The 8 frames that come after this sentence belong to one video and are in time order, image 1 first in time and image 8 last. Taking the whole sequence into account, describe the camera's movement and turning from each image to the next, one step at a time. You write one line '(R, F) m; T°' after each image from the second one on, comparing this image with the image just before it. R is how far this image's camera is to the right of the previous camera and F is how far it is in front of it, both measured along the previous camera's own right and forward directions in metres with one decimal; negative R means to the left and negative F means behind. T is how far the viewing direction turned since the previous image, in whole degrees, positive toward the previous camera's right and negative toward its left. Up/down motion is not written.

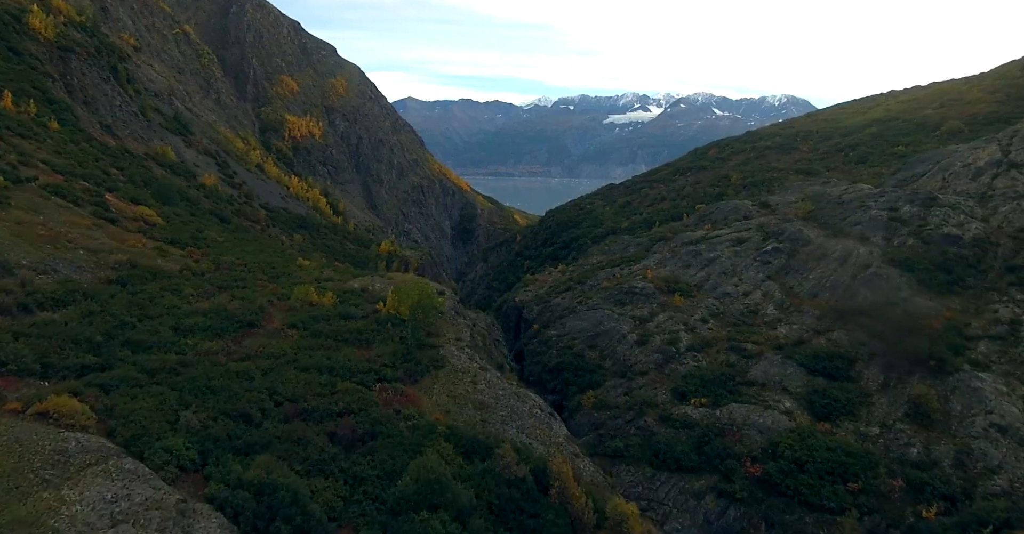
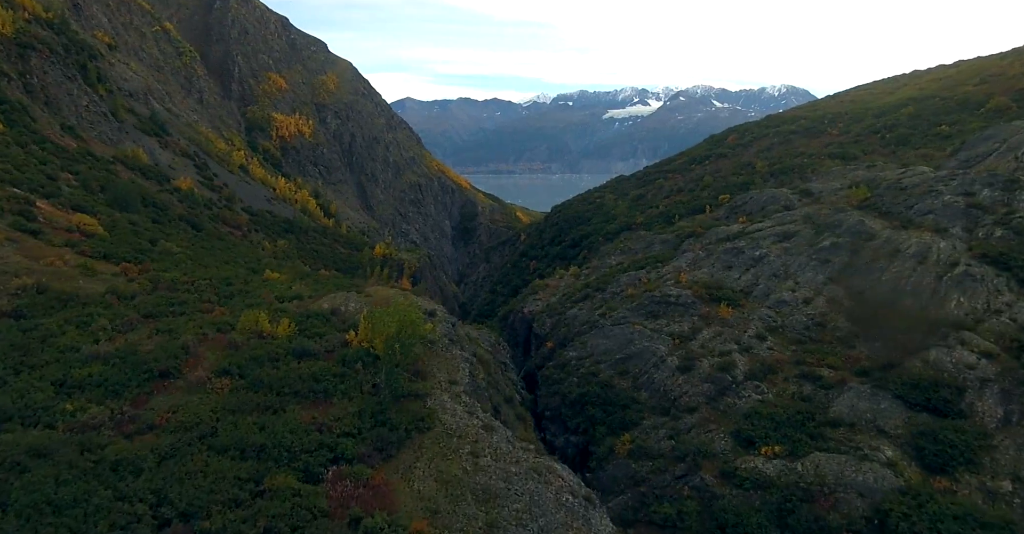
(-0.3, +7.6) m; 0°
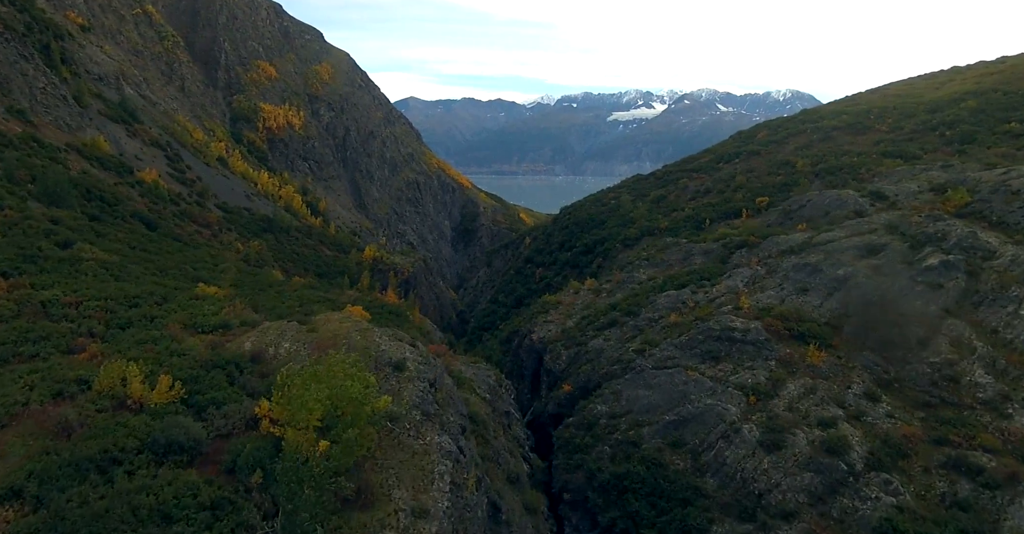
(-0.3, +9.3) m; 0°
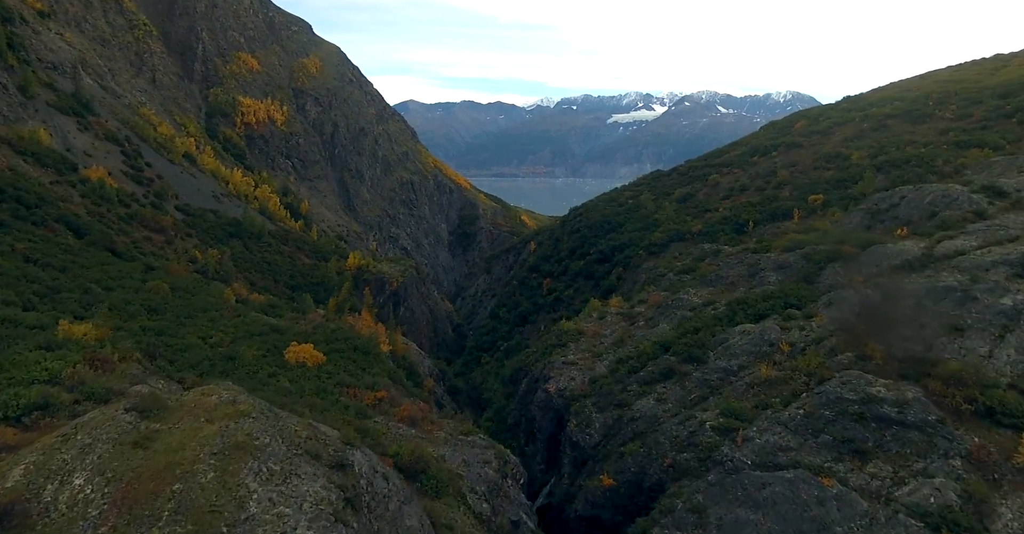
(-0.3, +9.8) m; 0°
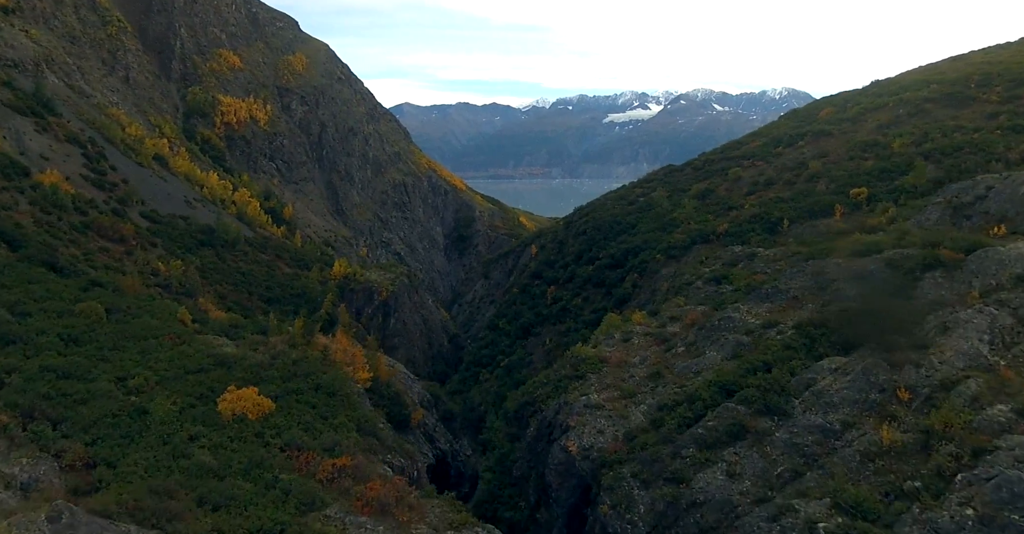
(-0.2, +6.0) m; 0°
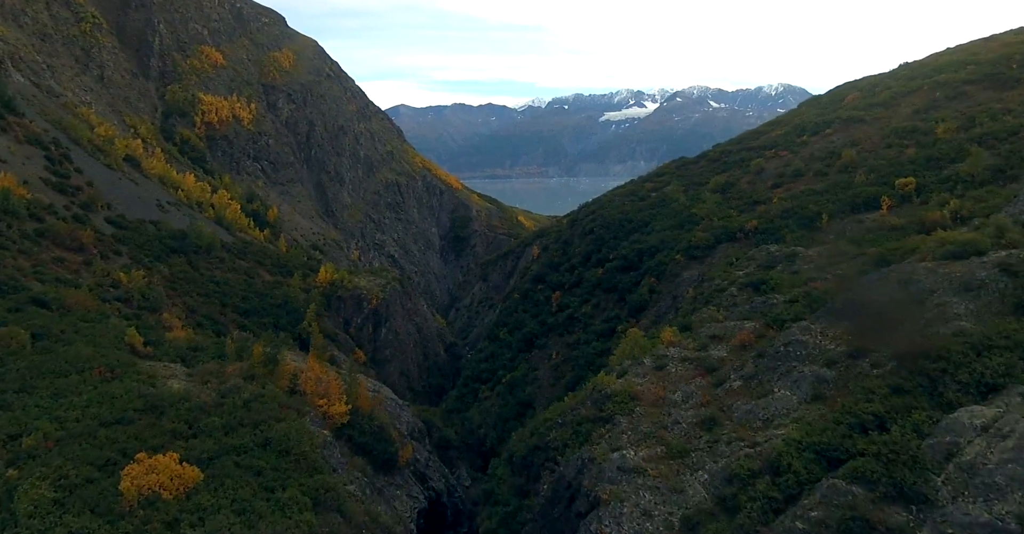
(-0.2, +5.0) m; 0°
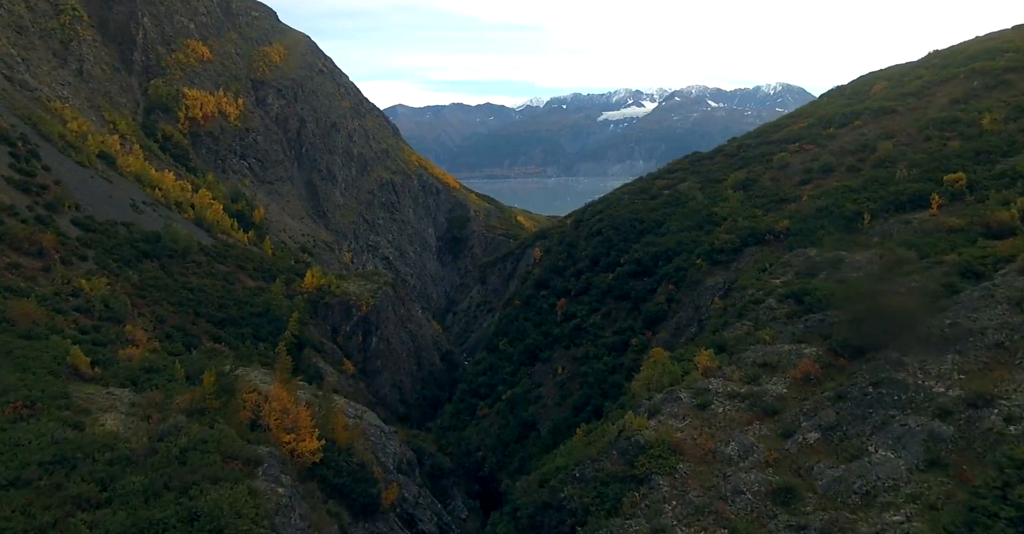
(-0.2, +4.1) m; 0°
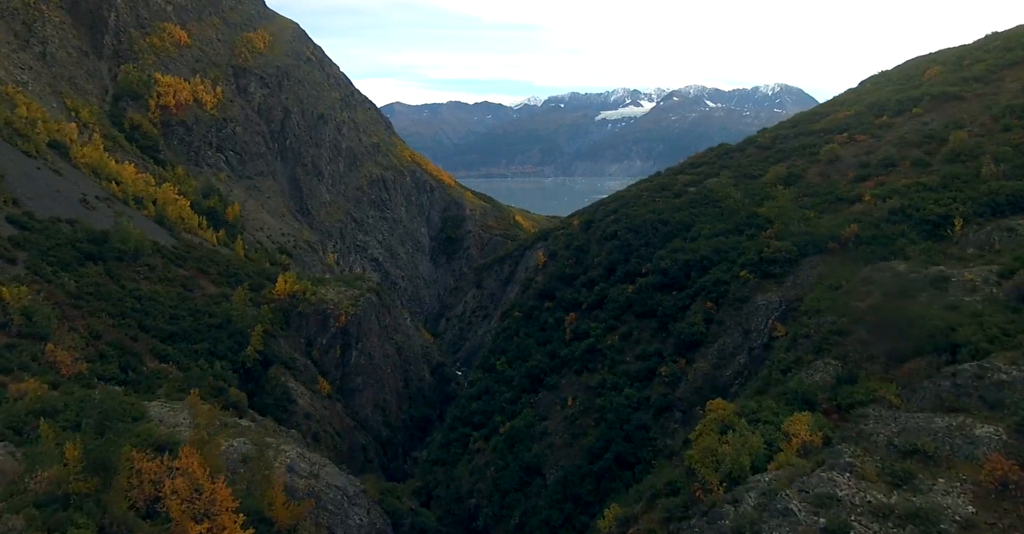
(-0.3, +6.3) m; 0°
